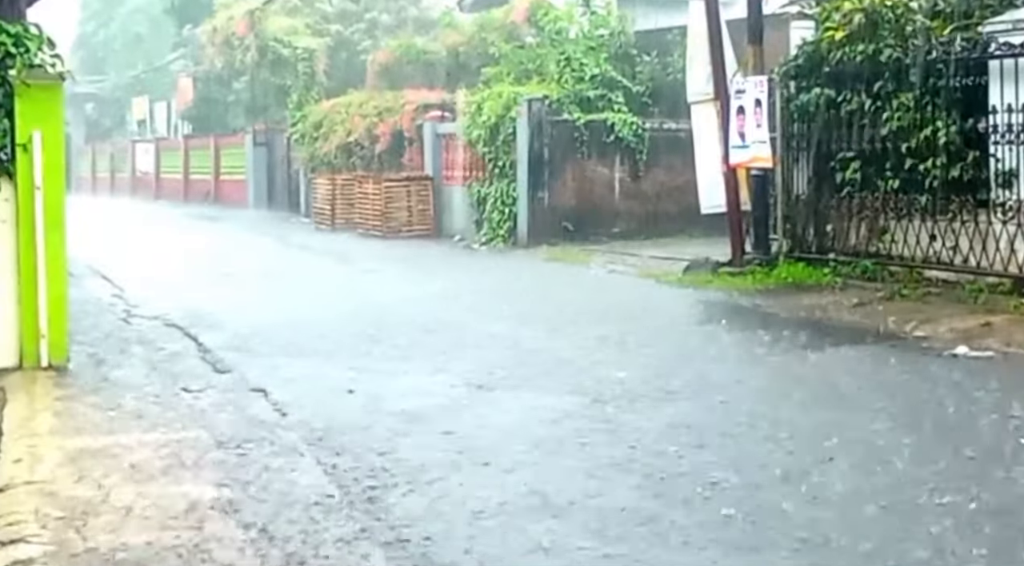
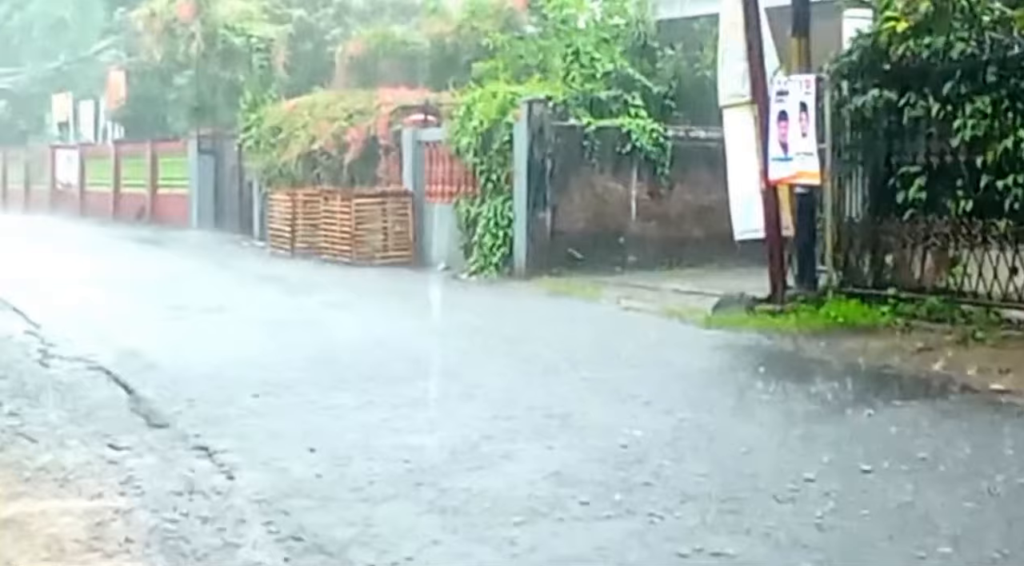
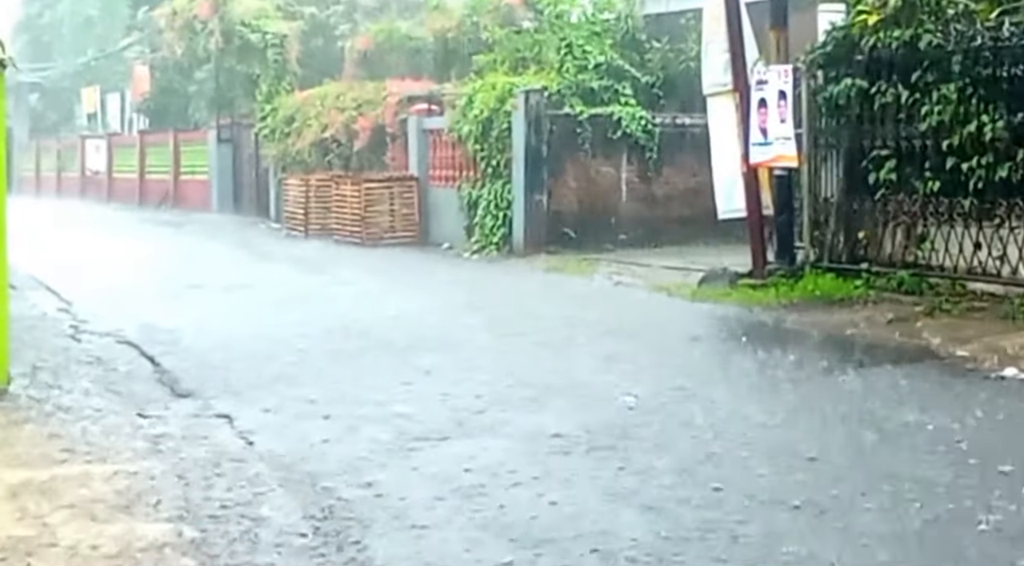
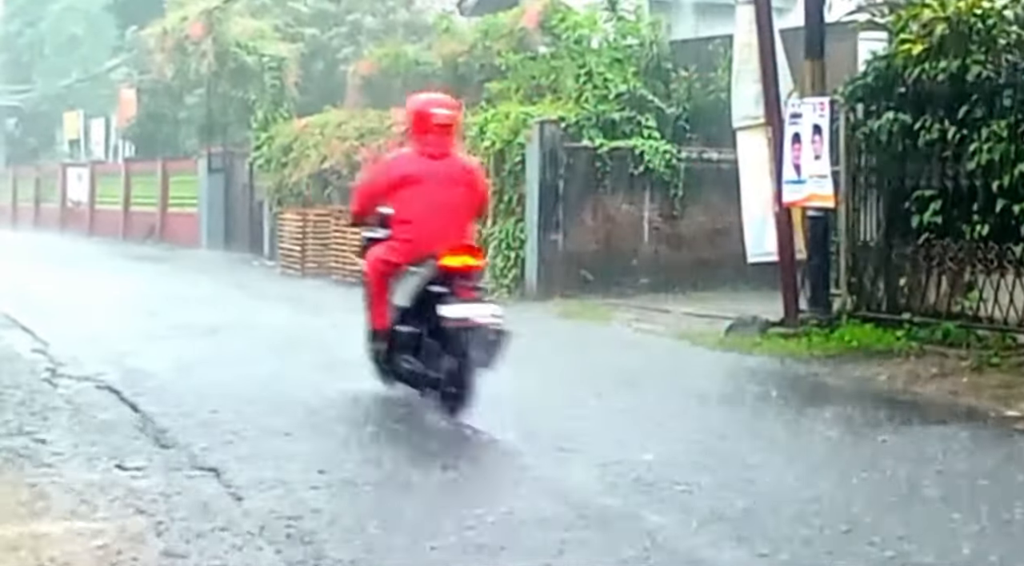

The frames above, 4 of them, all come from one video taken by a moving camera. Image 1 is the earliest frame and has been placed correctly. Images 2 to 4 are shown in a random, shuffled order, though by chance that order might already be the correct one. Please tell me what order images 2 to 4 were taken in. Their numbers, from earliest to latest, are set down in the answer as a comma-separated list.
3, 2, 4
